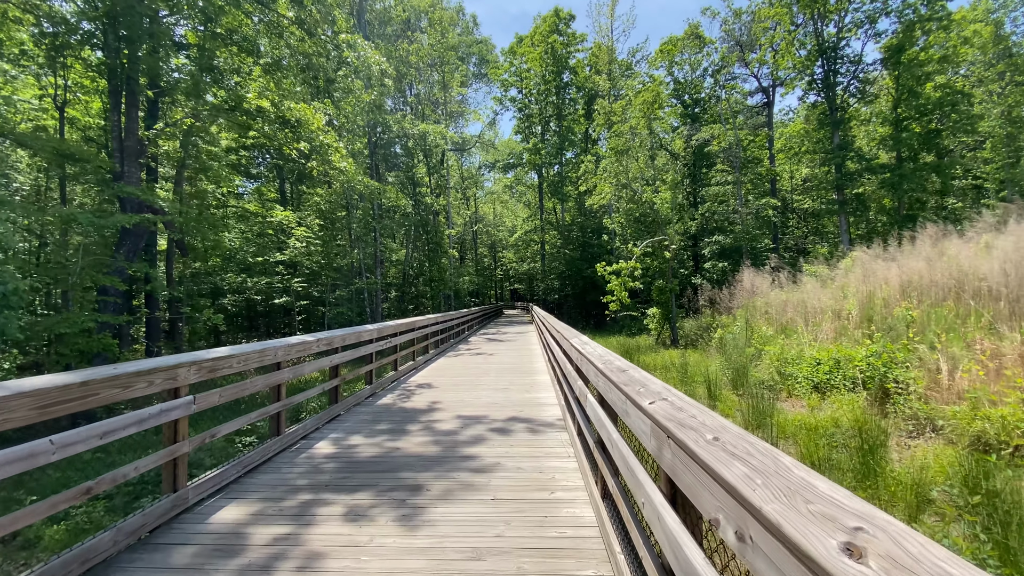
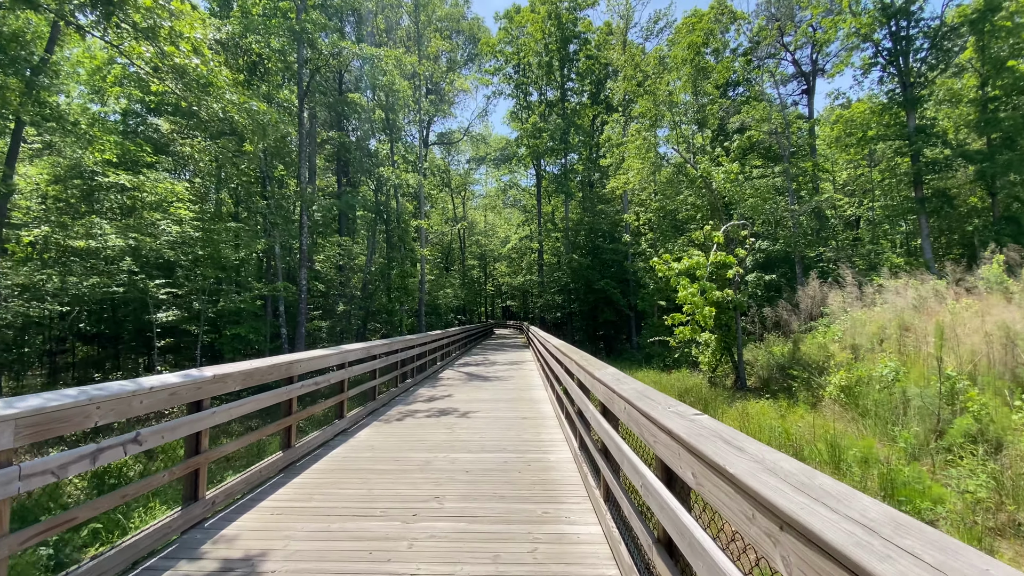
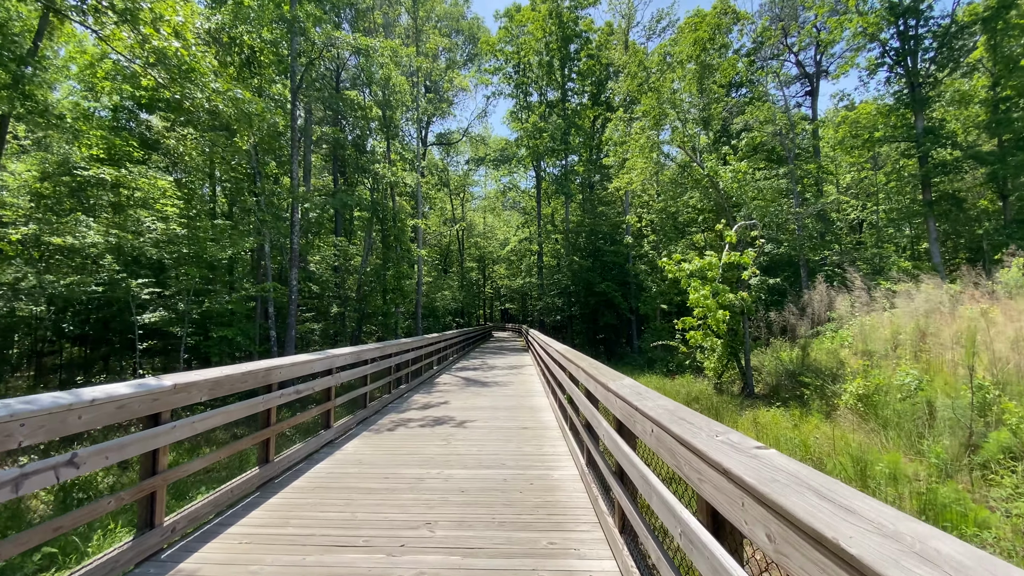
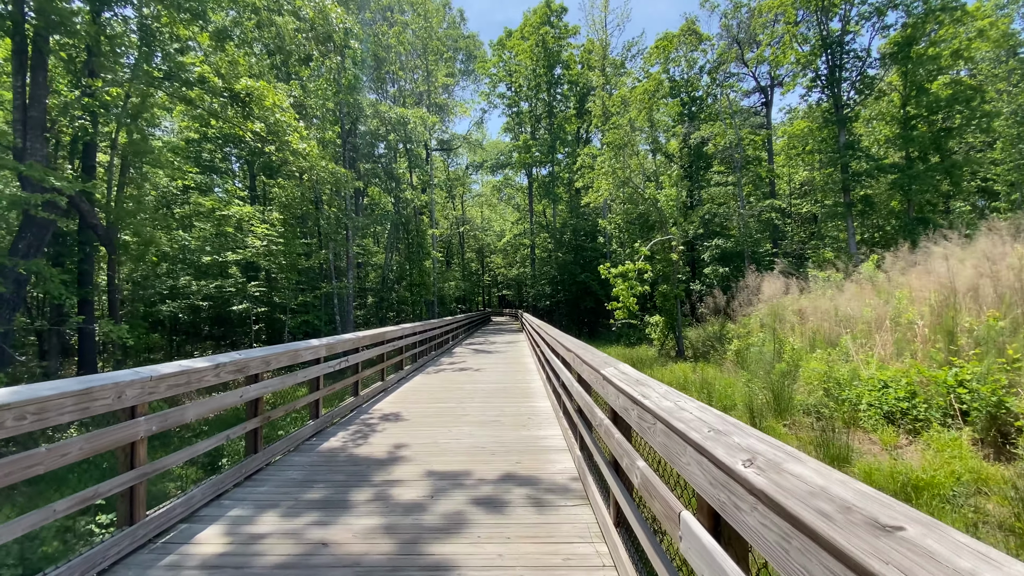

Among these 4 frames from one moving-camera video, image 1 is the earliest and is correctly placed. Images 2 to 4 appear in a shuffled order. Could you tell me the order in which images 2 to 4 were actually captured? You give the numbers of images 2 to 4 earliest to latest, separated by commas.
4, 2, 3
